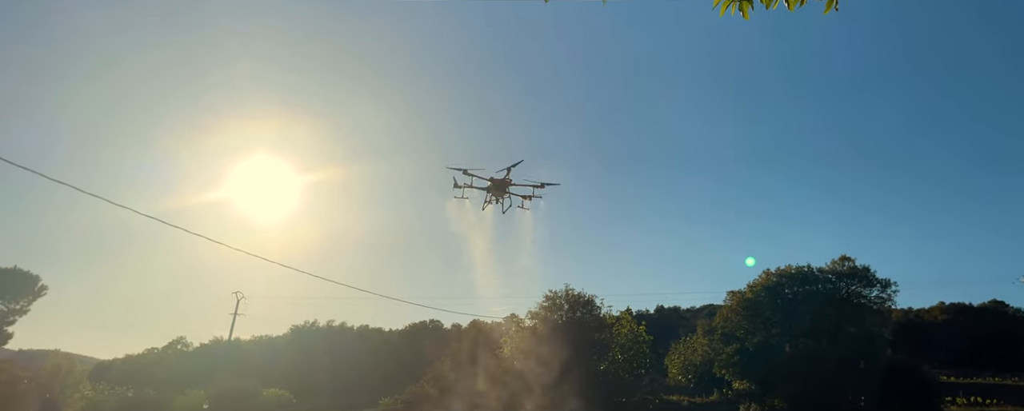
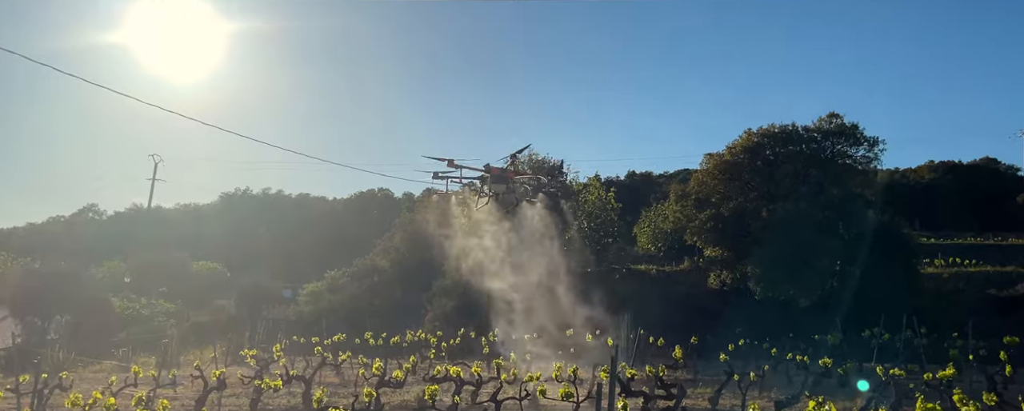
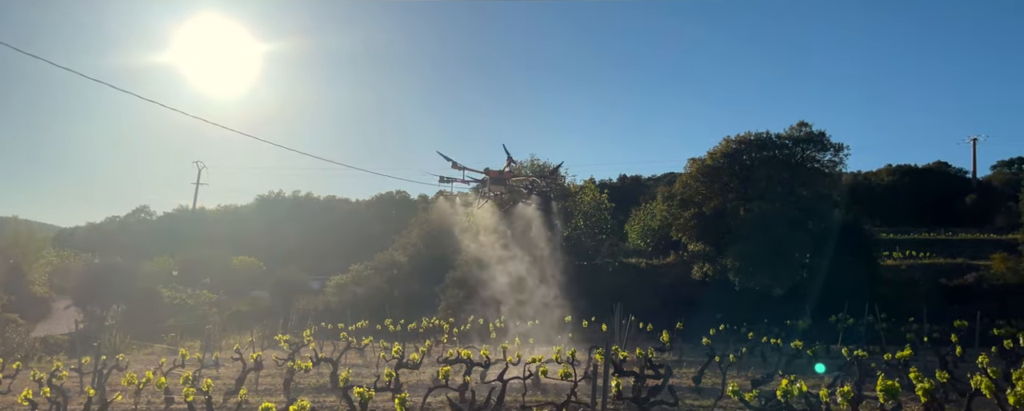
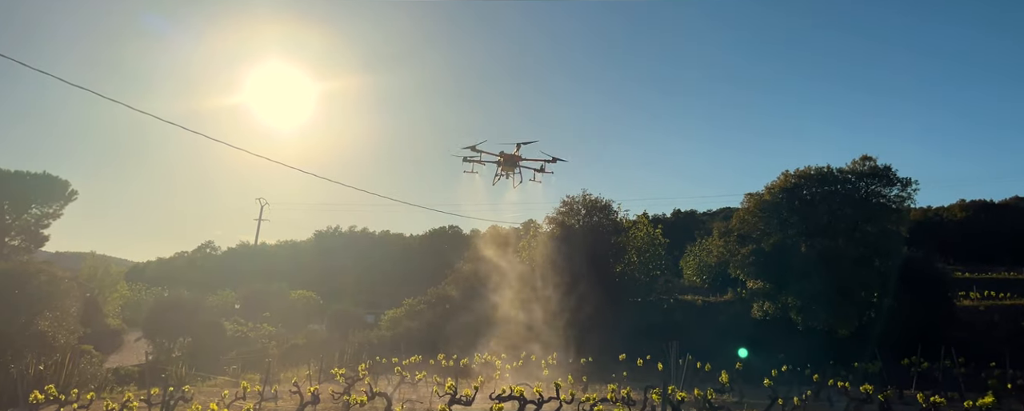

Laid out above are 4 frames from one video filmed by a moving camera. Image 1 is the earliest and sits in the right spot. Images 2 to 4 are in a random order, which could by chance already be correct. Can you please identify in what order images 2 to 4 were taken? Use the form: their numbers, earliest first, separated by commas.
4, 3, 2
